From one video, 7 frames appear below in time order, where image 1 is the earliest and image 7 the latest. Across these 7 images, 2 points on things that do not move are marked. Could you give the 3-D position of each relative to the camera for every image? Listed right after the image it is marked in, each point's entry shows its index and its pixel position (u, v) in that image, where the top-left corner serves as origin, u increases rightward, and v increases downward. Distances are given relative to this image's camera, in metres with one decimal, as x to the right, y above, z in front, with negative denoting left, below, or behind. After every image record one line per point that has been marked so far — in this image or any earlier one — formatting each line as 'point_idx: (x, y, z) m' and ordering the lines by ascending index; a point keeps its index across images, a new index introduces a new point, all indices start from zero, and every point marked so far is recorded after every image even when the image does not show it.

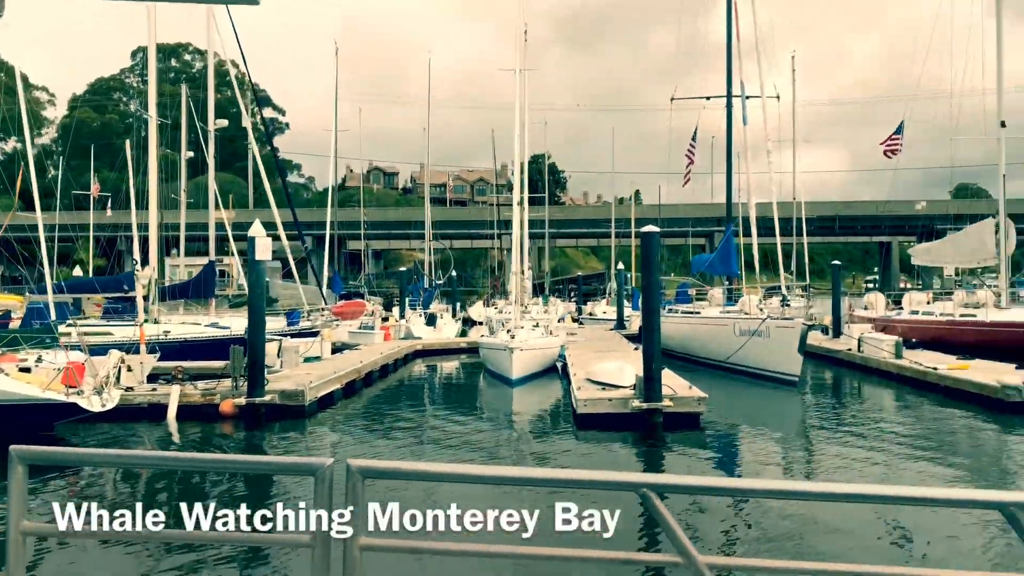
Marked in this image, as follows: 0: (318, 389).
0: (-4.8, -2.5, +17.4) m
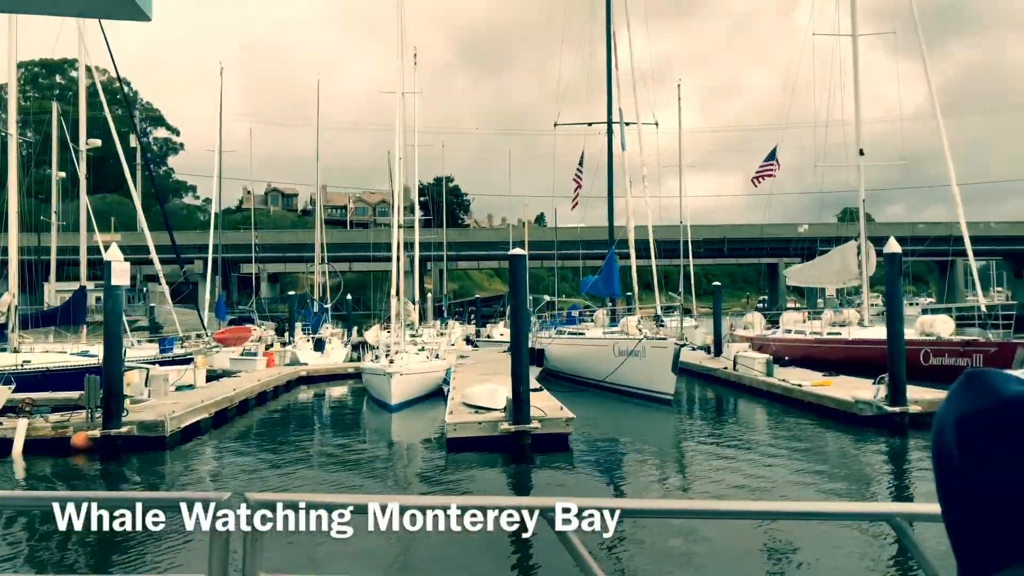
0: (-7.8, -3.1, +16.5) m
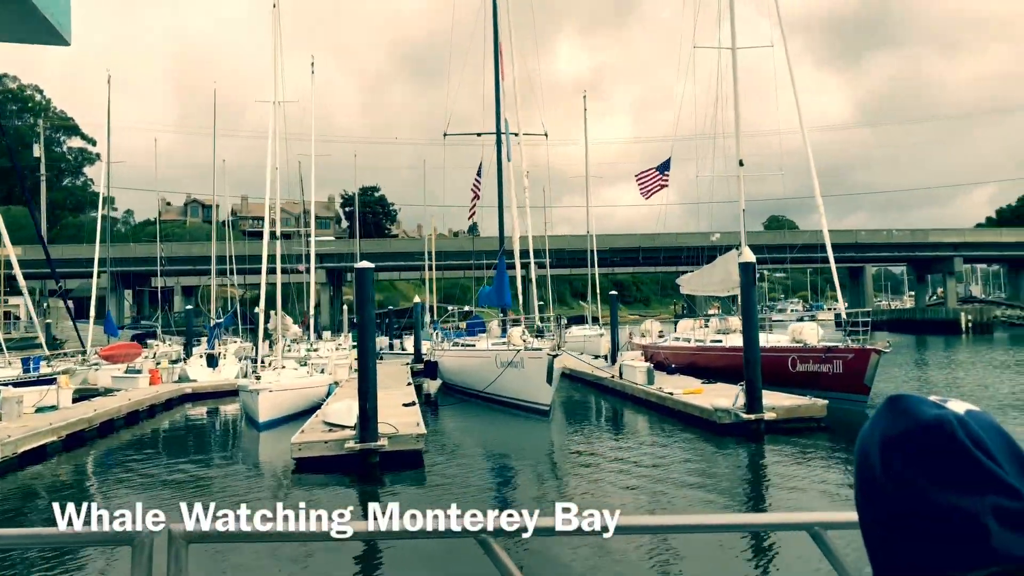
0: (-10.8, -3.5, +15.6) m
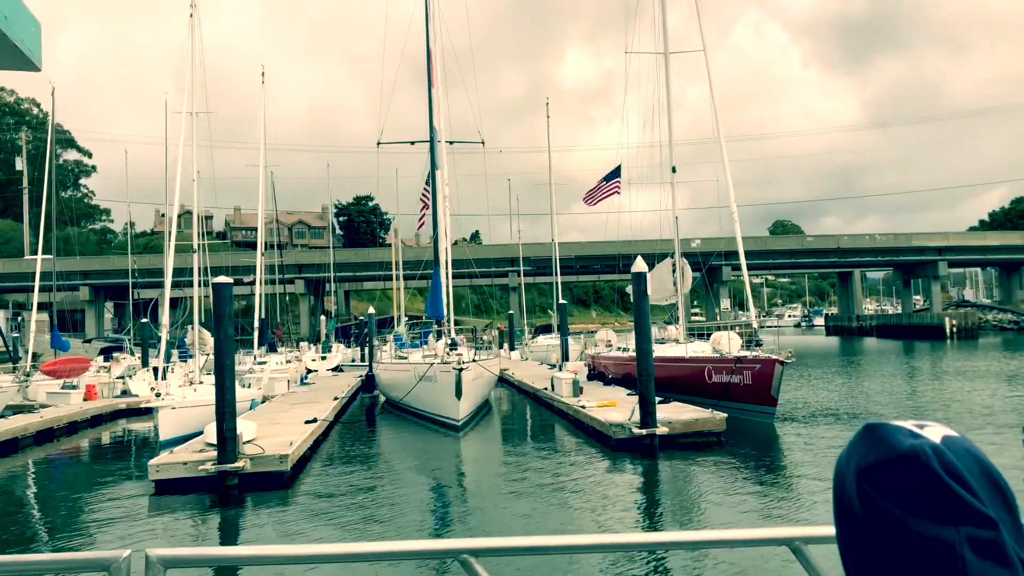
0: (-13.1, -3.9, +15.3) m
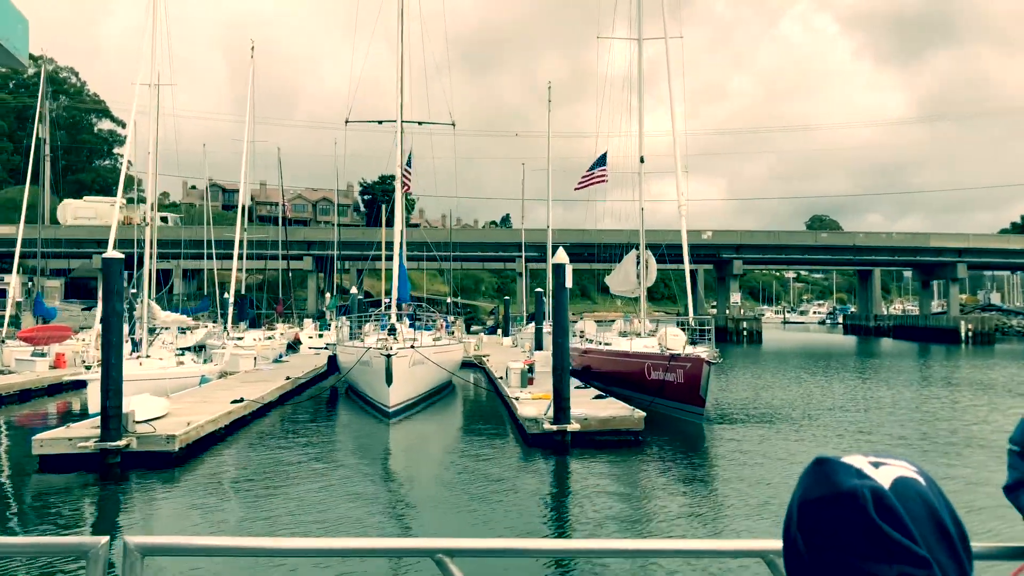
0: (-14.9, -3.0, +15.6) m
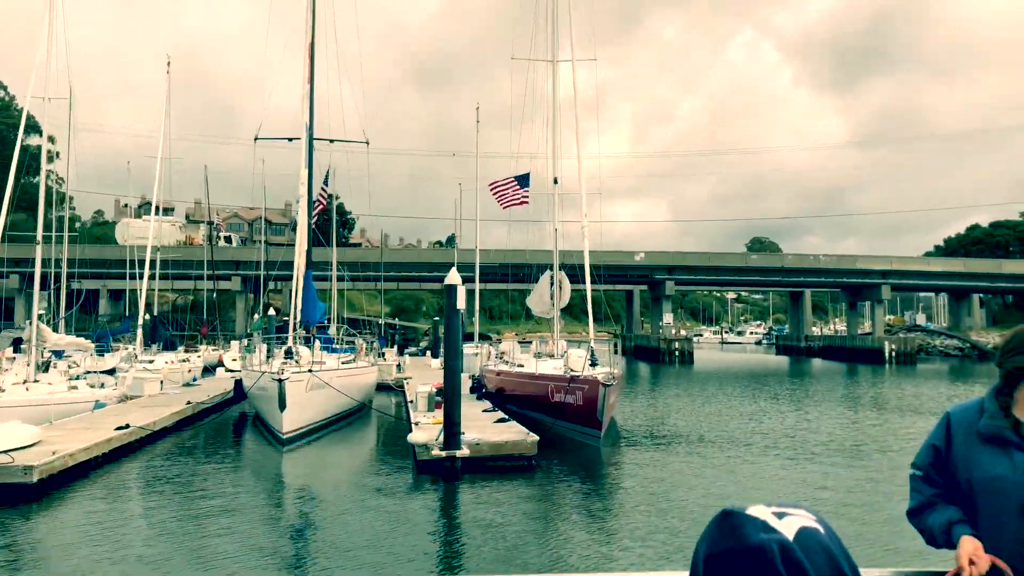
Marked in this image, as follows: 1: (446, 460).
0: (-17.1, -3.5, +14.1) m
1: (-1.2, -3.3, +13.4) m
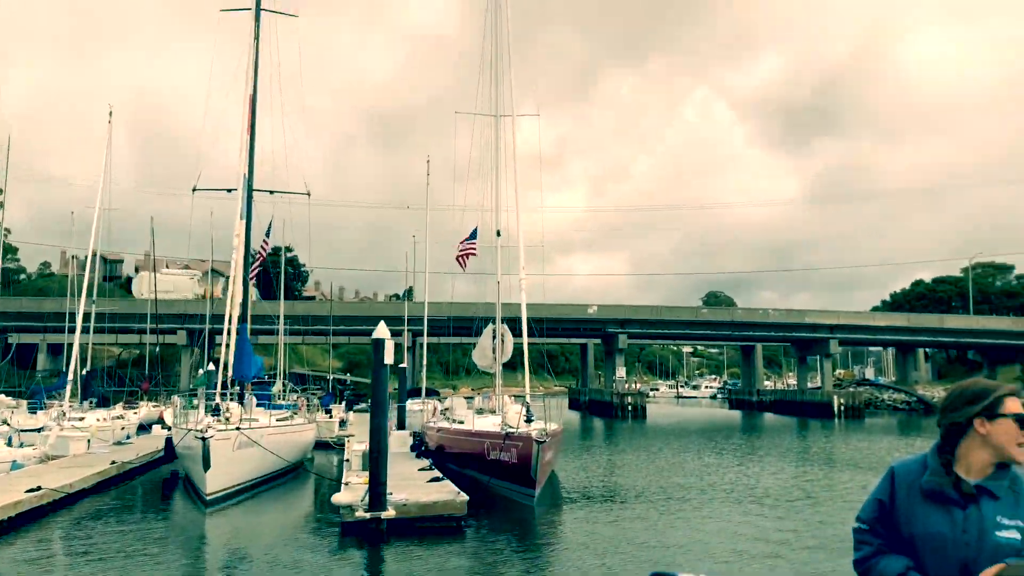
0: (-18.4, -4.5, +12.8) m
1: (-2.5, -4.3, +12.9) m
